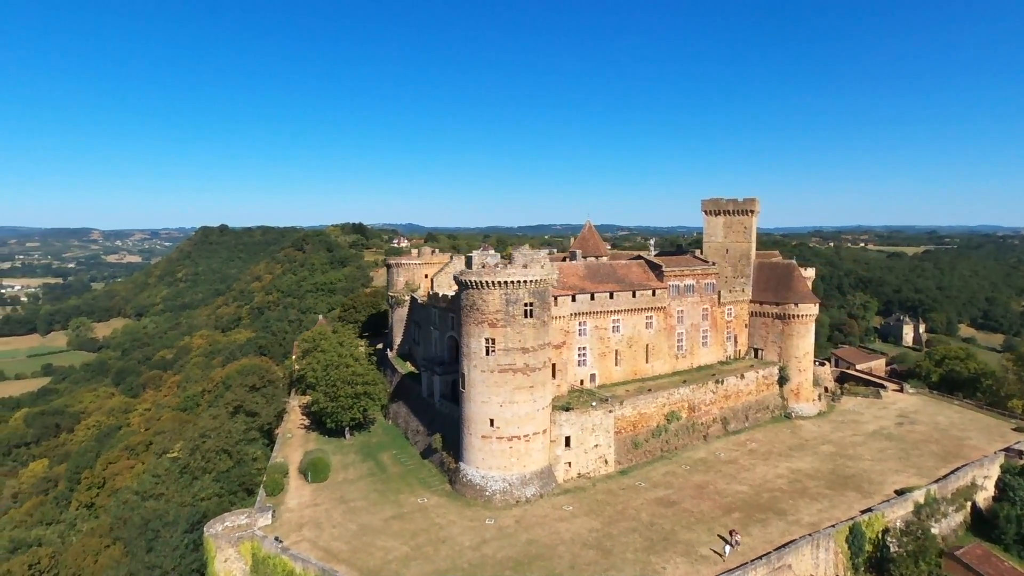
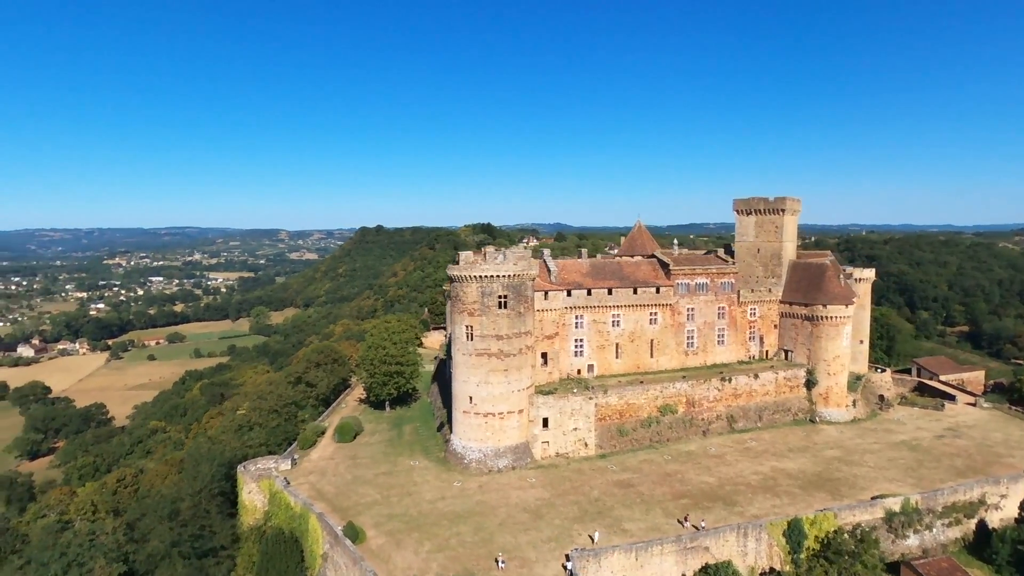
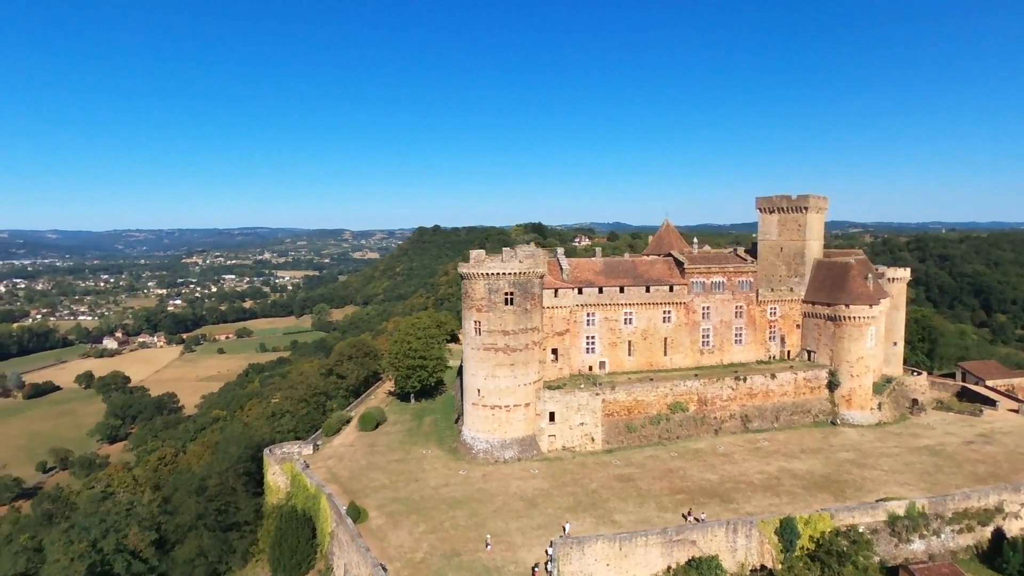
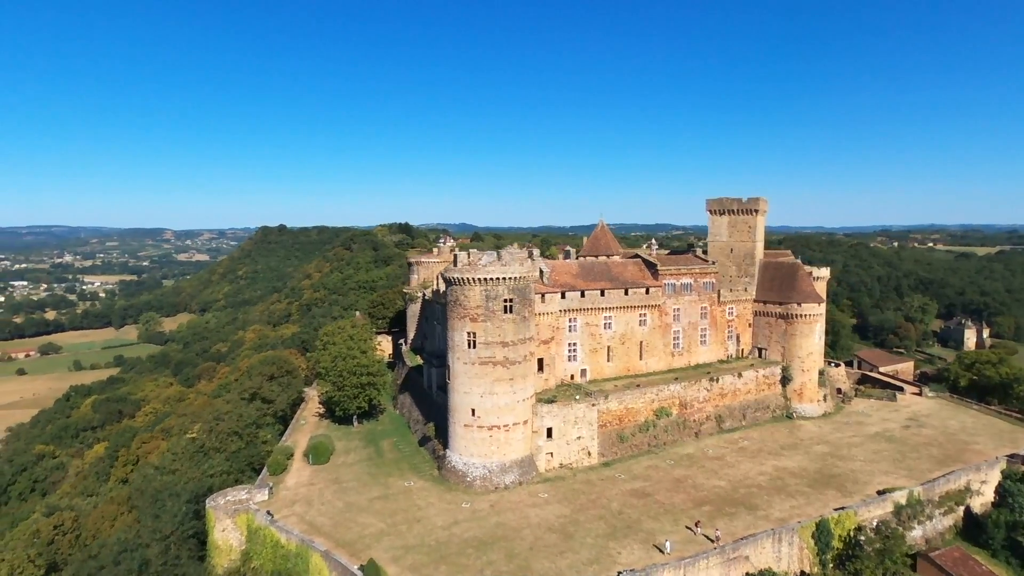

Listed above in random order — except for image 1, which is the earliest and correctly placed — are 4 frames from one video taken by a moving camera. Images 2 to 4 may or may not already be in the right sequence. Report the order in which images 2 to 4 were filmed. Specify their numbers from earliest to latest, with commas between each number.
4, 2, 3
